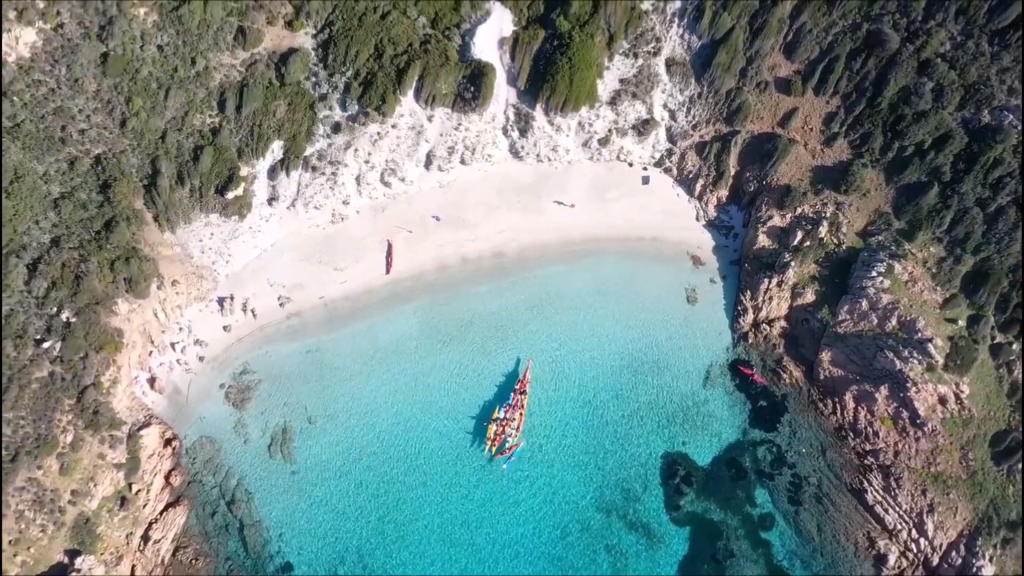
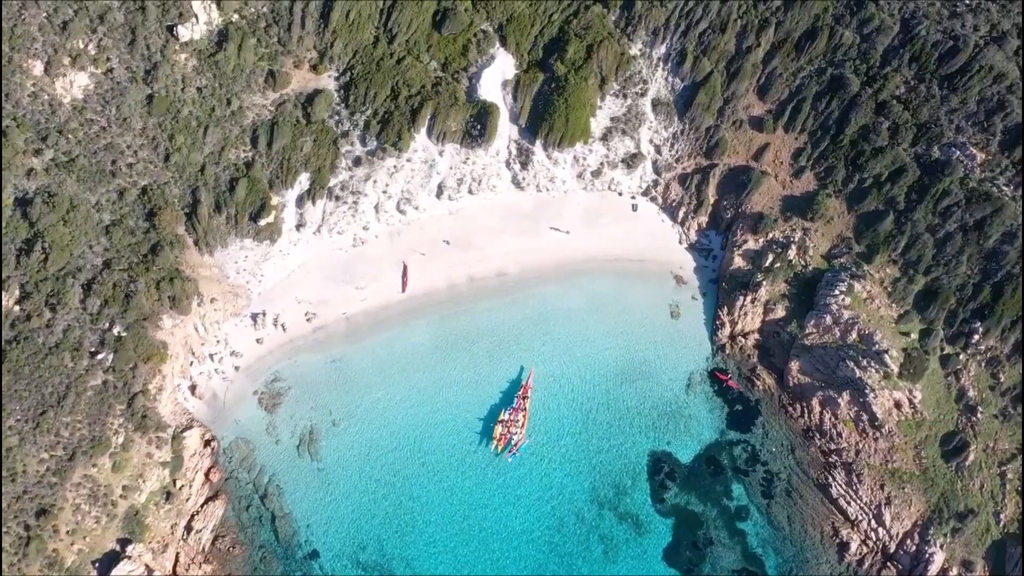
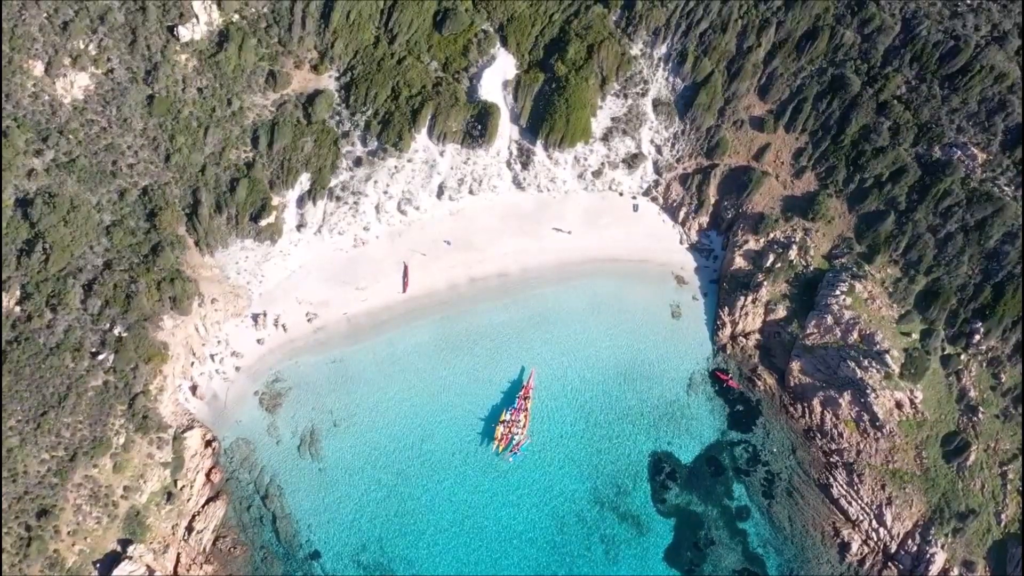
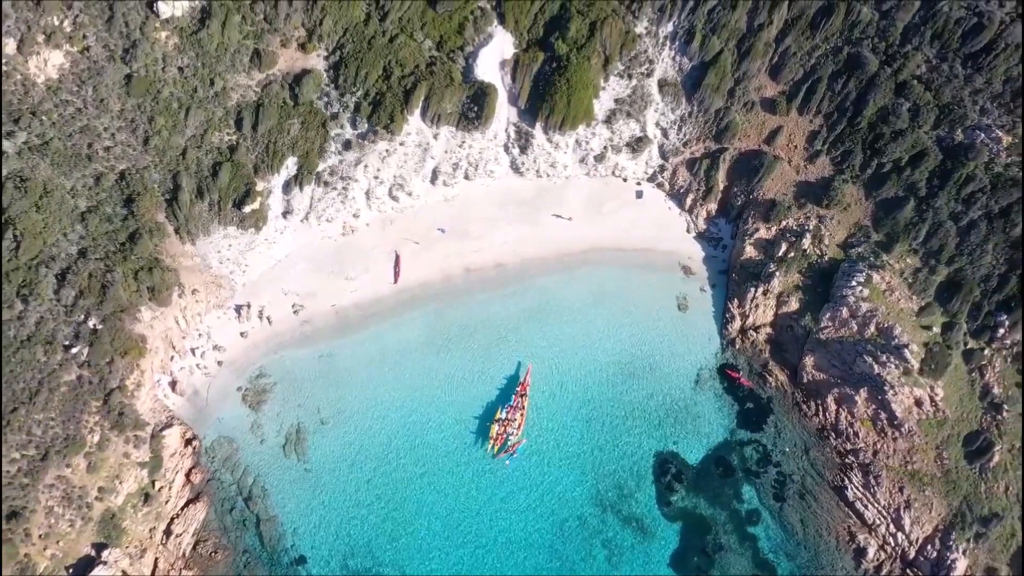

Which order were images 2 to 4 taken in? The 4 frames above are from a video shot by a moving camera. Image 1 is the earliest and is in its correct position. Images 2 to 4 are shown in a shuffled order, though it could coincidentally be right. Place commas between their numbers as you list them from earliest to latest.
4, 2, 3
